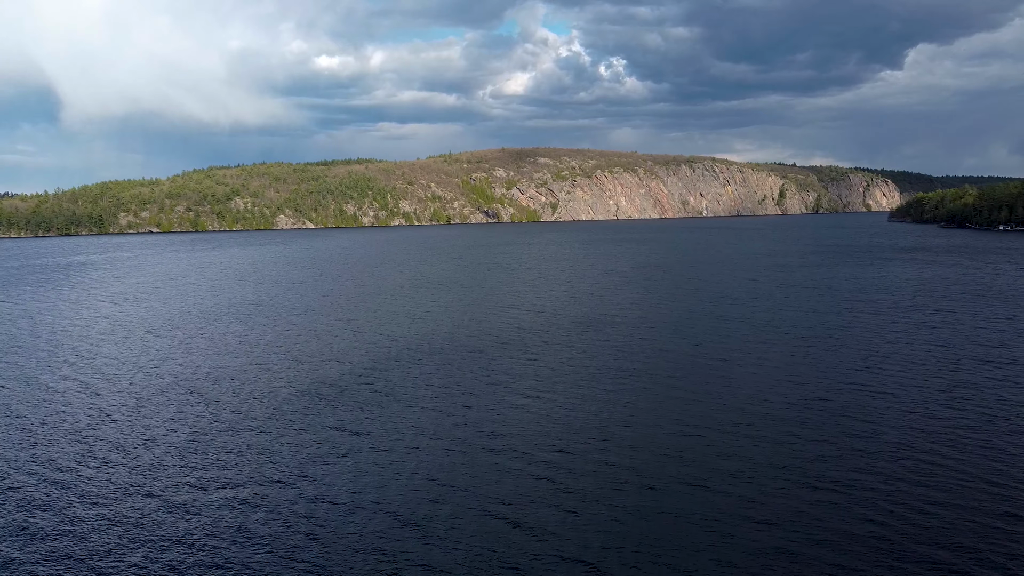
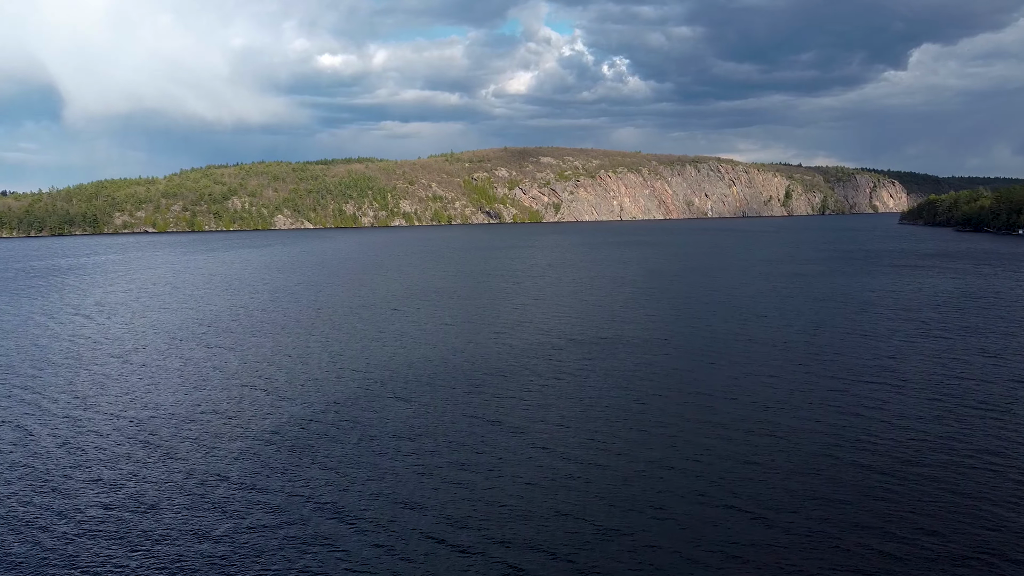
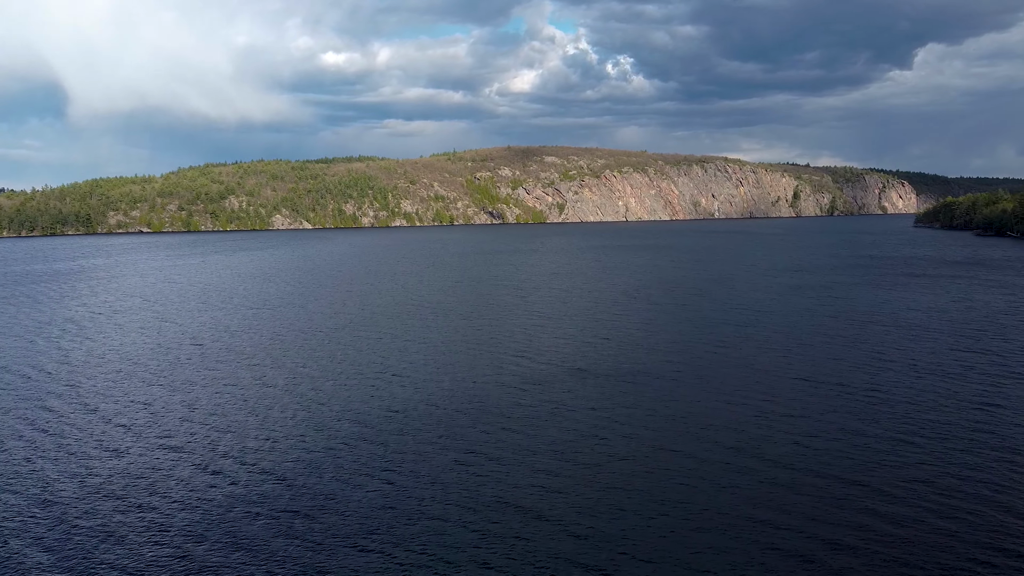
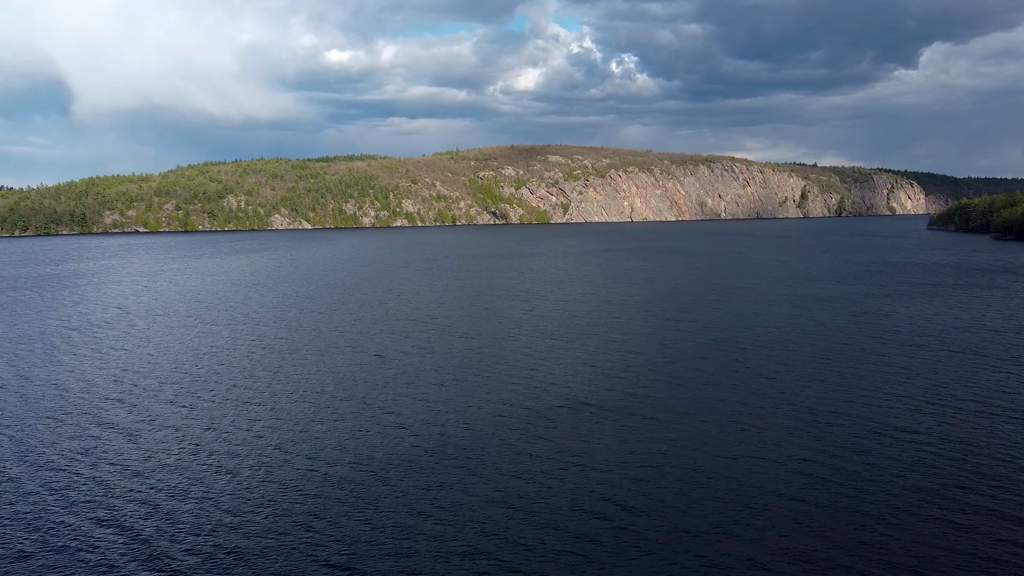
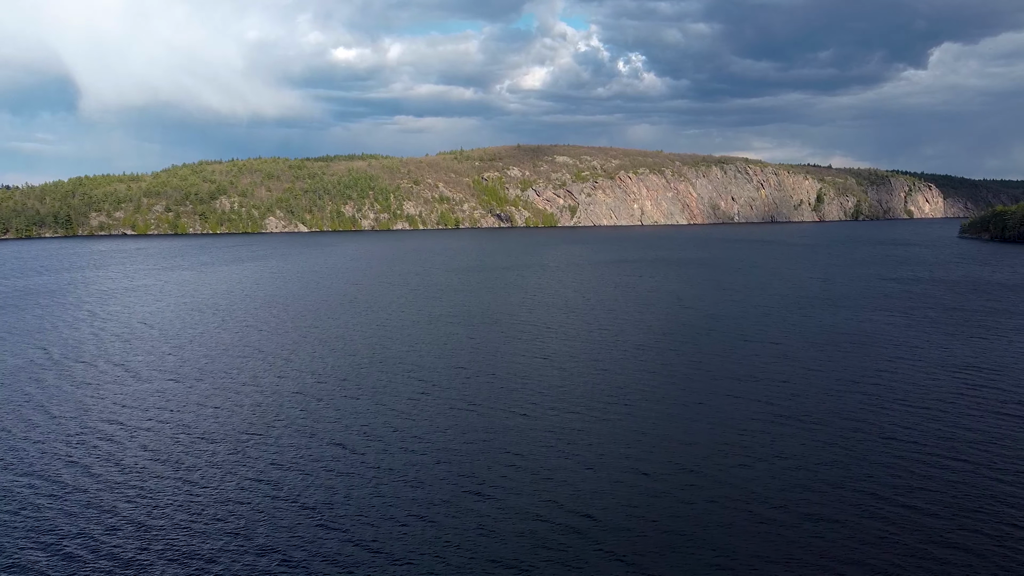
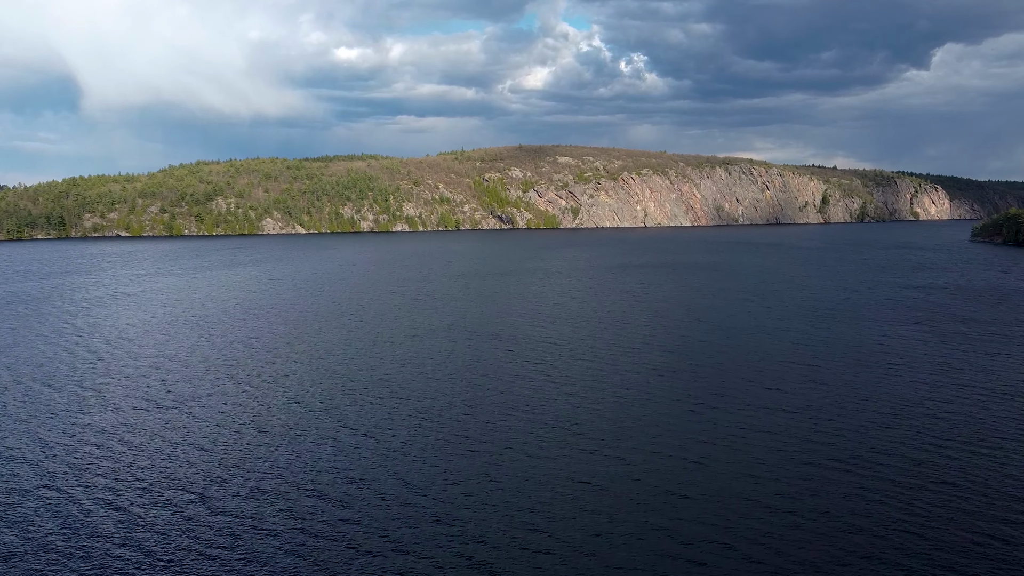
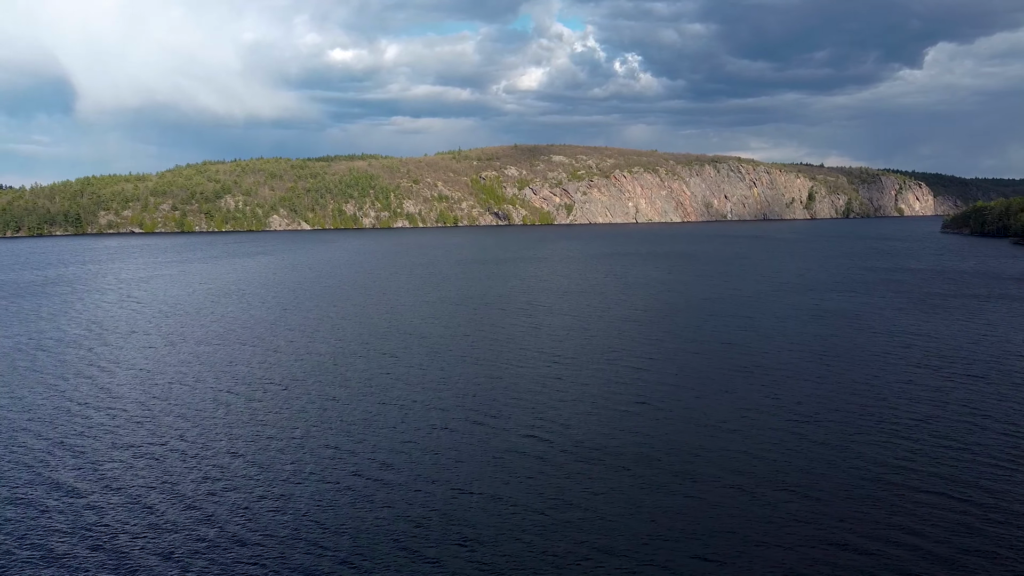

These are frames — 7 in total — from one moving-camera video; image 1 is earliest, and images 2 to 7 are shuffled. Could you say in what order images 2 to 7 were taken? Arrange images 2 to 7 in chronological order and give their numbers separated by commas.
2, 3, 4, 7, 5, 6
